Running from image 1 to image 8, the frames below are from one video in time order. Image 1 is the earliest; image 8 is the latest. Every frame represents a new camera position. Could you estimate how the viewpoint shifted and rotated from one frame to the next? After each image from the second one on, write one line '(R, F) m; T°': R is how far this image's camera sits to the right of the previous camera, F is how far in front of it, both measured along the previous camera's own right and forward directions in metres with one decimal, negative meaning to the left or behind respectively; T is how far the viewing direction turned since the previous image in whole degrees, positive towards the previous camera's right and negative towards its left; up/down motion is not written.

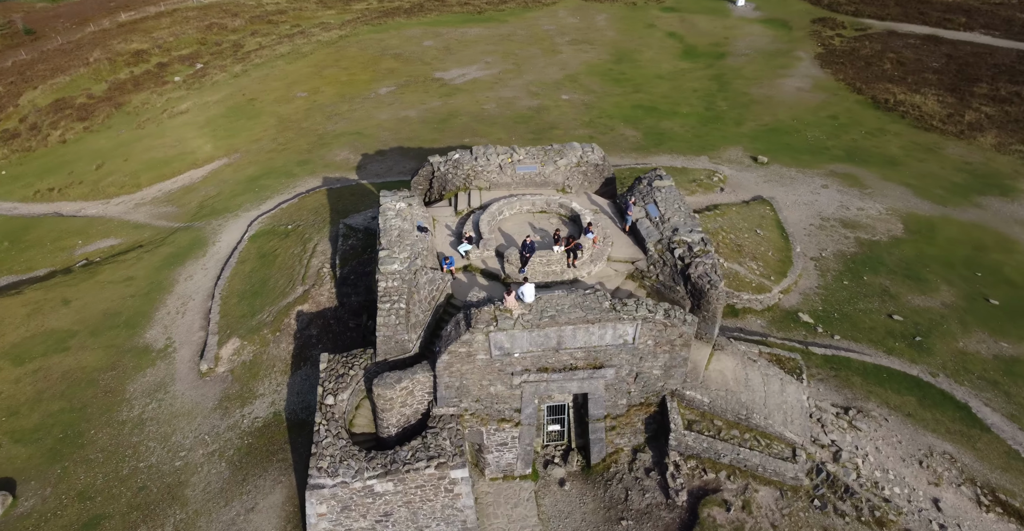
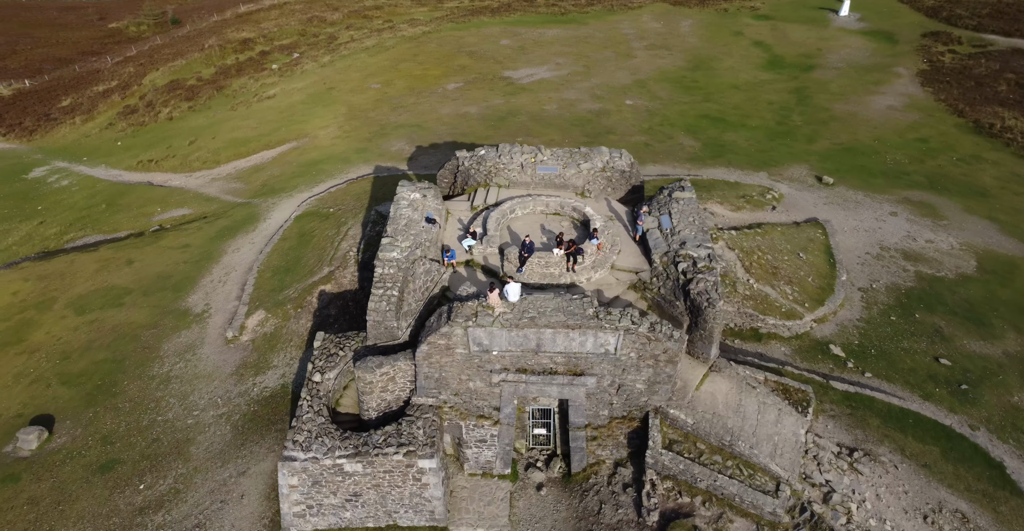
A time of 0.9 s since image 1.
(+2.5, +0.2) m; -7°
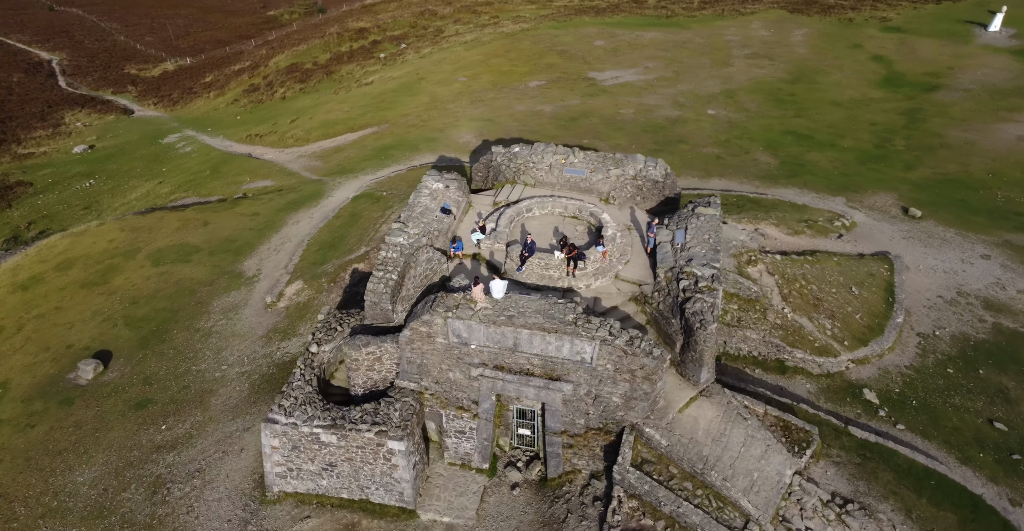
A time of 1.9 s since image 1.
(+2.9, +0.2) m; -9°
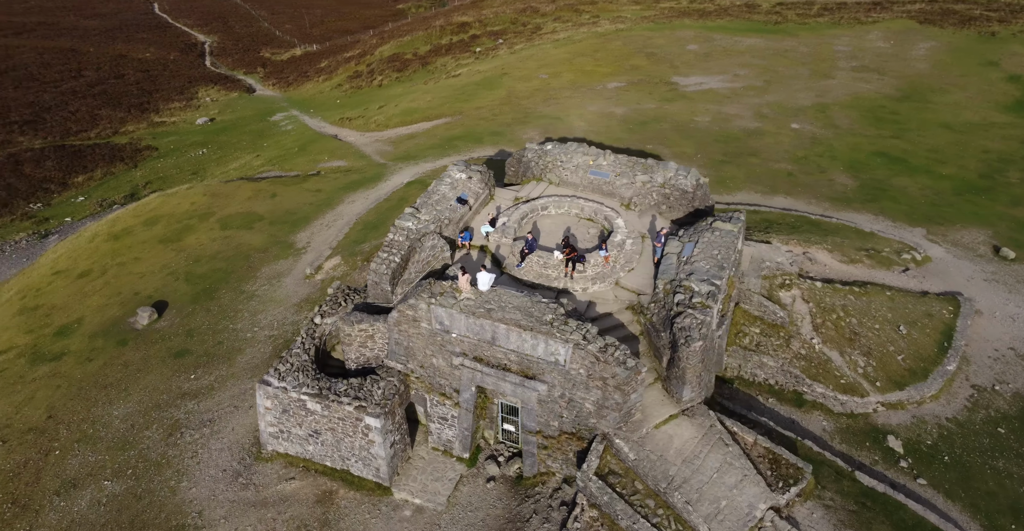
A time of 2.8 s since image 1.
(+2.8, +0.2) m; -8°
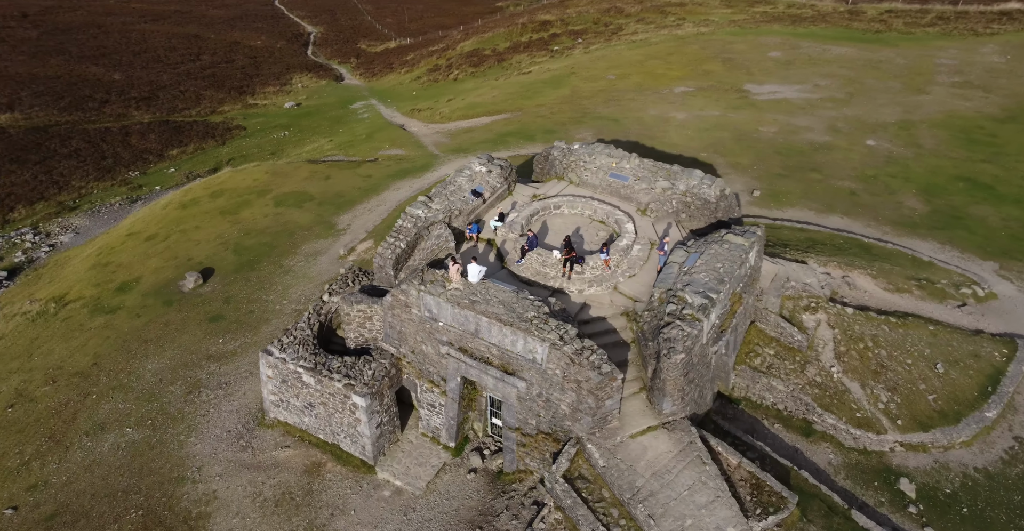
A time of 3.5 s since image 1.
(+2.3, +0.1) m; -7°
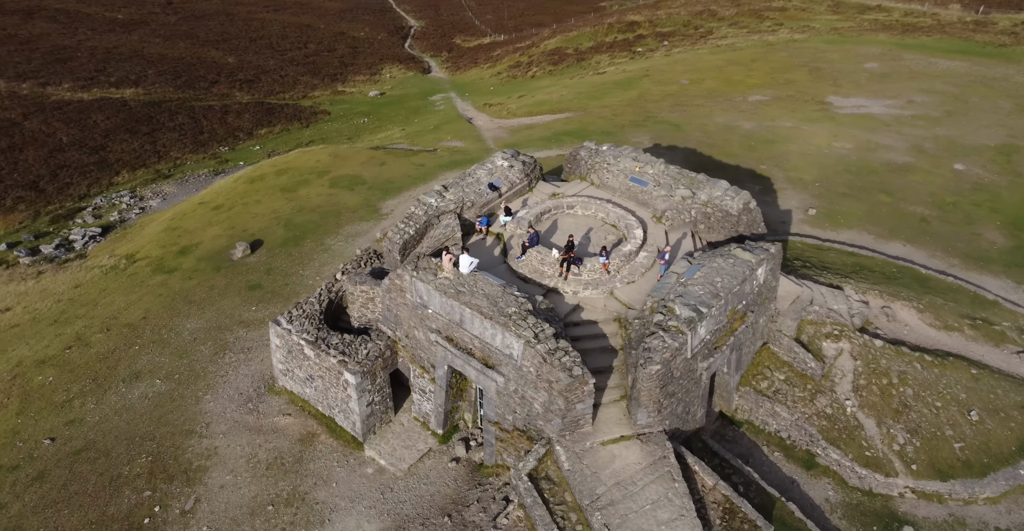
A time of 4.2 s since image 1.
(+2.4, +0.1) m; -7°
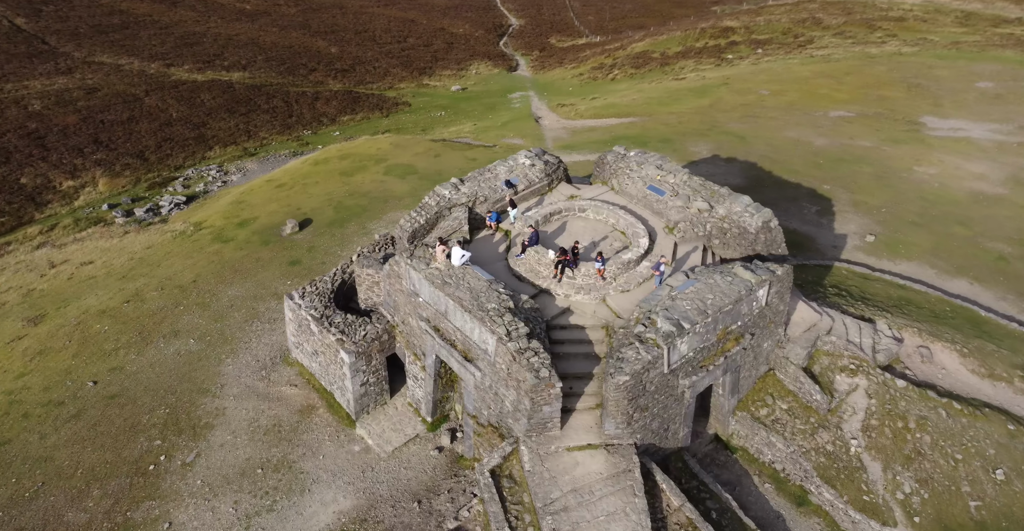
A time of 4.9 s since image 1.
(+2.5, +0.1) m; -8°
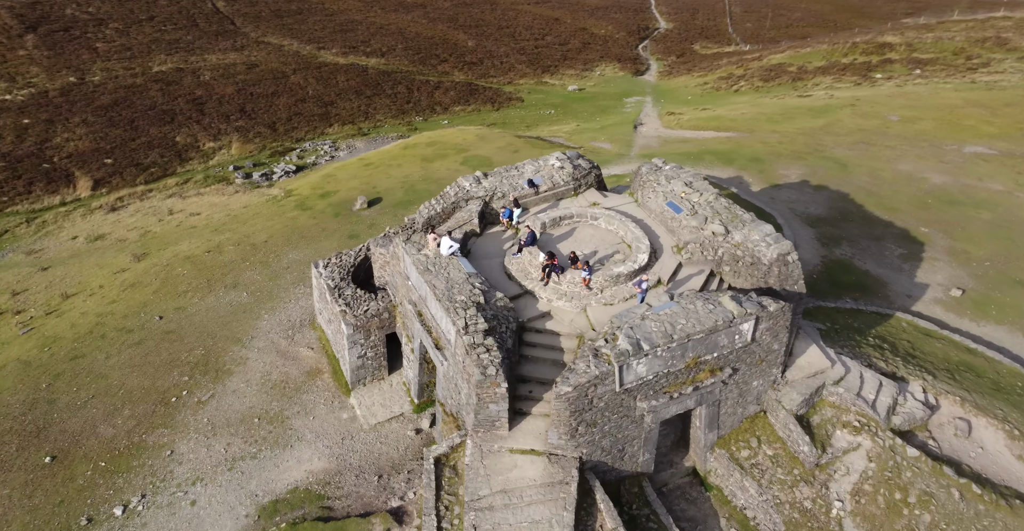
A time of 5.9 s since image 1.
(+3.8, +0.2) m; -11°
